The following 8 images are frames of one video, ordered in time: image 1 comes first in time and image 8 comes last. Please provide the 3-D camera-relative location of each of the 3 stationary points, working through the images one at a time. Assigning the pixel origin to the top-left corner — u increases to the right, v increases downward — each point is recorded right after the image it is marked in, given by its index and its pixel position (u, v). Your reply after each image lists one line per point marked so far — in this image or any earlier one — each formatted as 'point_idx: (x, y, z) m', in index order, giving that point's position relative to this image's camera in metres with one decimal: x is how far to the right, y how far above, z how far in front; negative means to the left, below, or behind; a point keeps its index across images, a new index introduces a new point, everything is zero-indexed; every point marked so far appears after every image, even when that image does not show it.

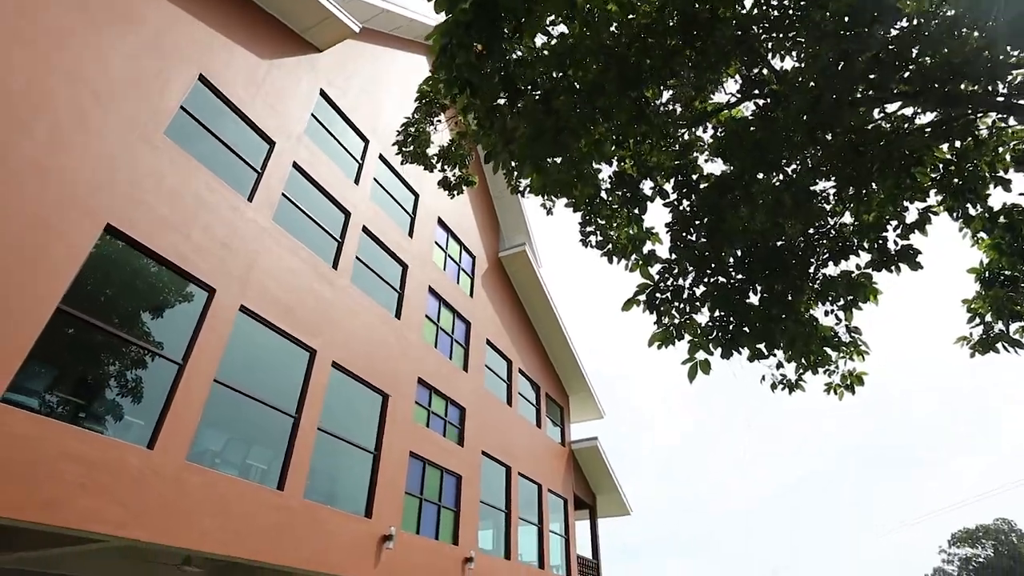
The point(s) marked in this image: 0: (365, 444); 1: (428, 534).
0: (-2.8, -2.9, +10.6) m
1: (-1.7, -5.0, +11.5) m
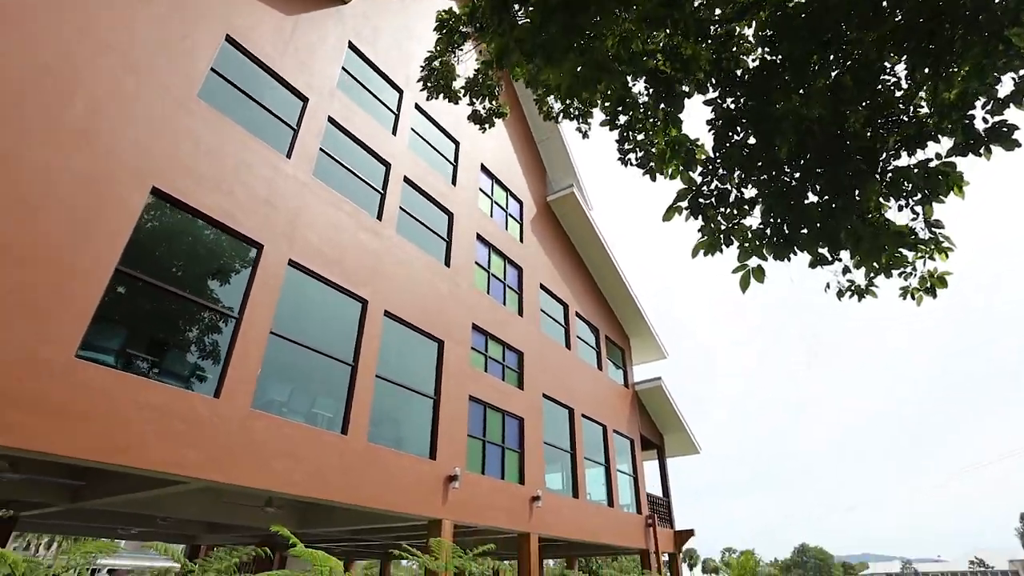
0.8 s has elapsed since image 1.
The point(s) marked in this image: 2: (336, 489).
0: (-1.7, -1.9, +10.8) m
1: (-0.4, -3.9, +11.8) m
2: (-2.8, -2.9, +8.3) m
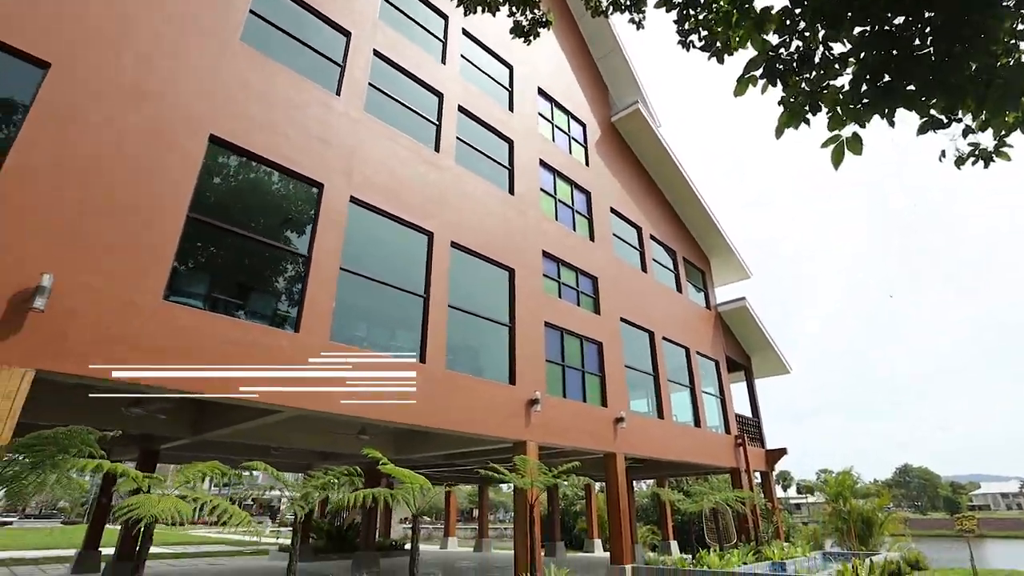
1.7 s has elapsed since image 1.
0: (-0.2, -0.5, +10.8) m
1: (+1.3, -2.3, +11.8) m
2: (-1.5, -1.9, +8.6) m
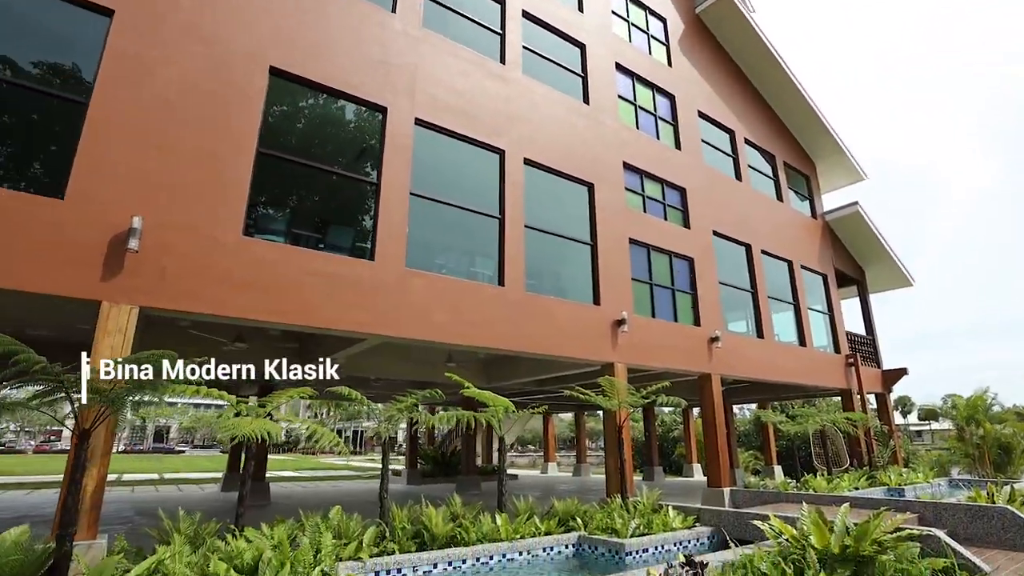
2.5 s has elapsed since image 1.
0: (+1.3, +1.0, +10.3) m
1: (+3.1, -0.6, +11.2) m
2: (-0.2, -0.7, +8.5) m
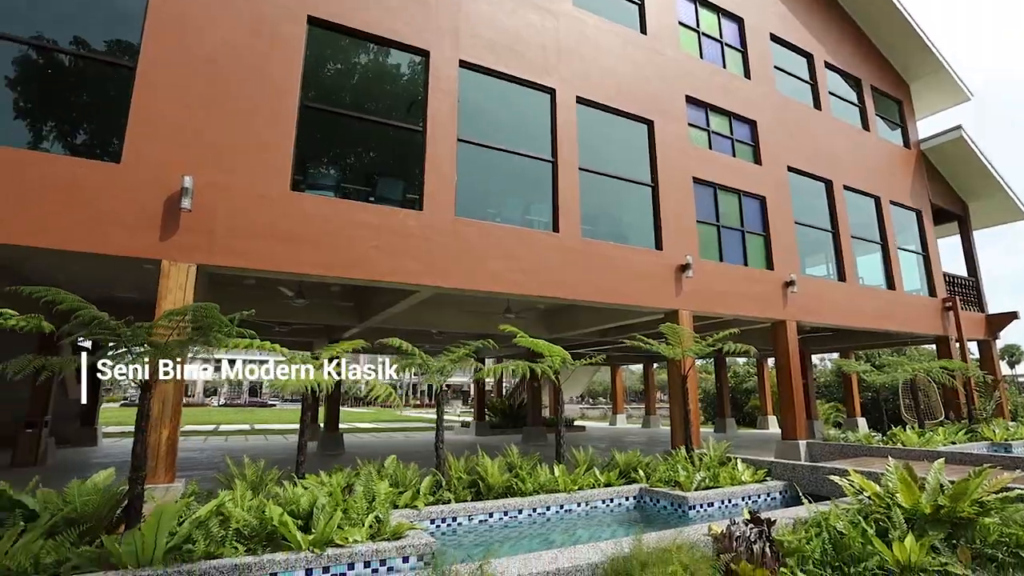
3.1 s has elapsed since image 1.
0: (+2.2, +1.9, +9.7) m
1: (+4.2, +0.5, +10.5) m
2: (+0.6, +0.1, +8.2) m
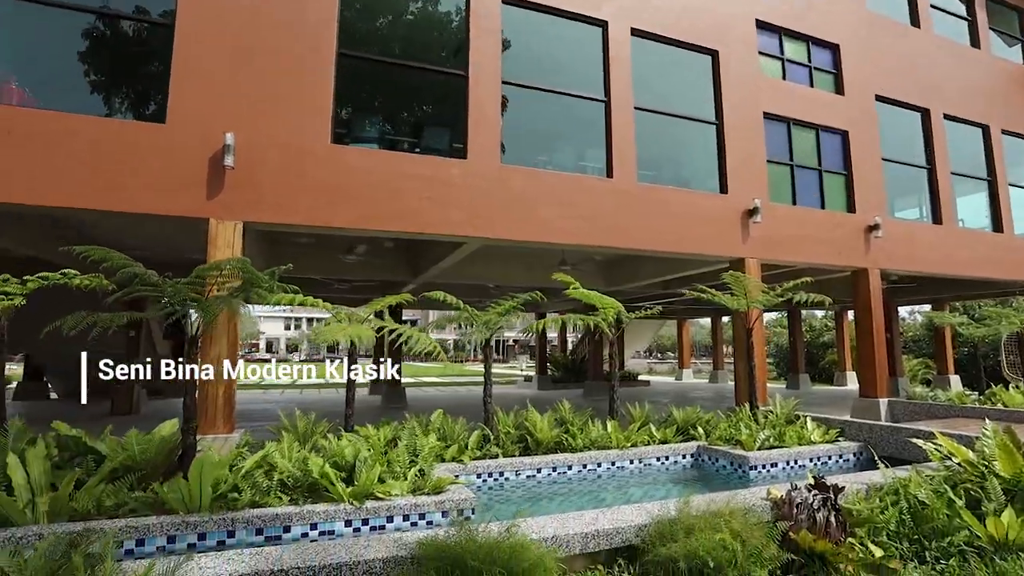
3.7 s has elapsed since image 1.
0: (+3.0, +2.8, +8.9) m
1: (+5.1, +1.5, +9.5) m
2: (+1.3, +0.8, +7.8) m
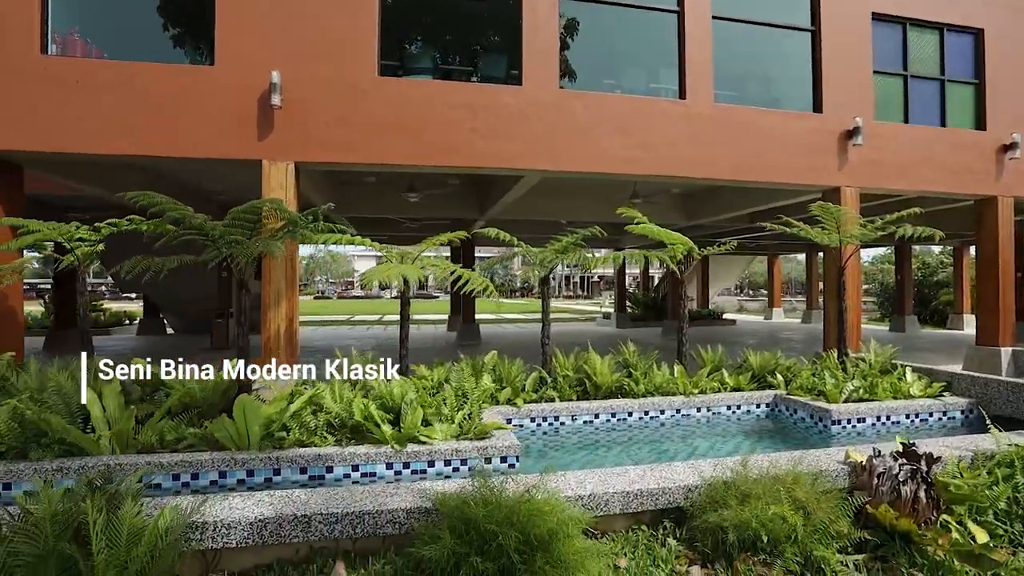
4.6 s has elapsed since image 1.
0: (+3.9, +3.7, +7.6) m
1: (+6.1, +2.5, +8.1) m
2: (+2.1, +1.6, +7.0) m
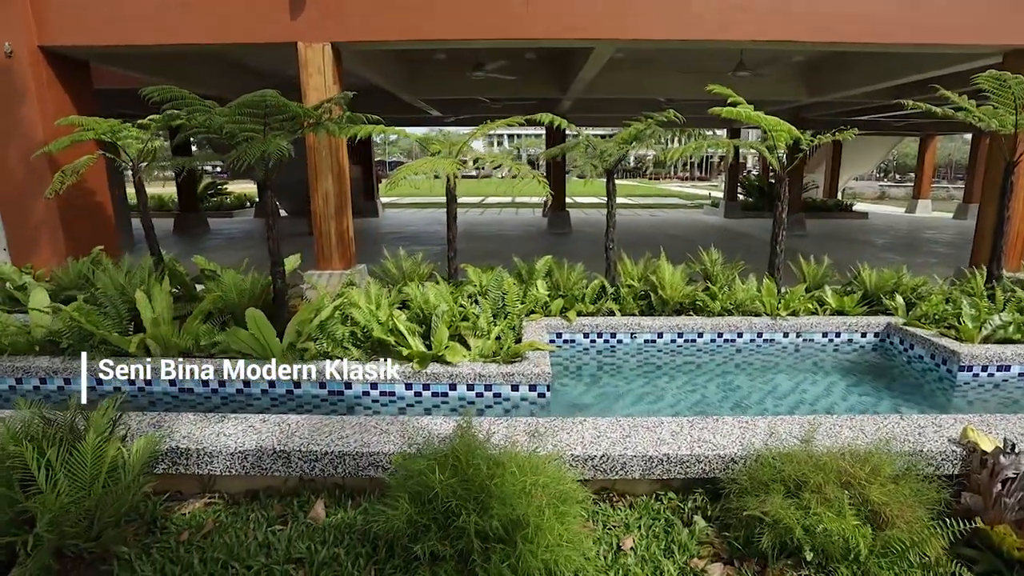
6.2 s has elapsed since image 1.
0: (+4.7, +4.8, +5.2) m
1: (+7.0, +3.6, +5.5) m
2: (+2.8, +2.7, +5.5) m
